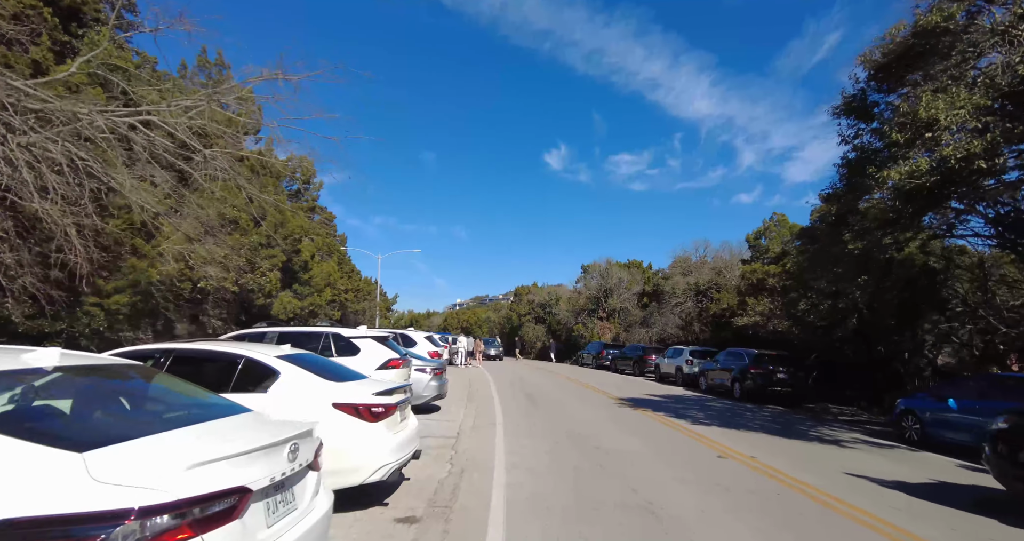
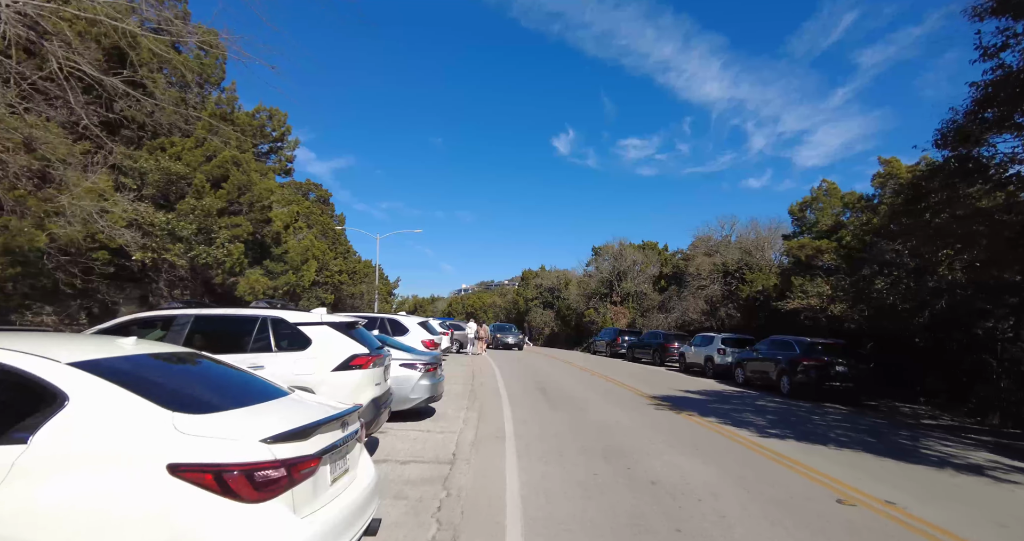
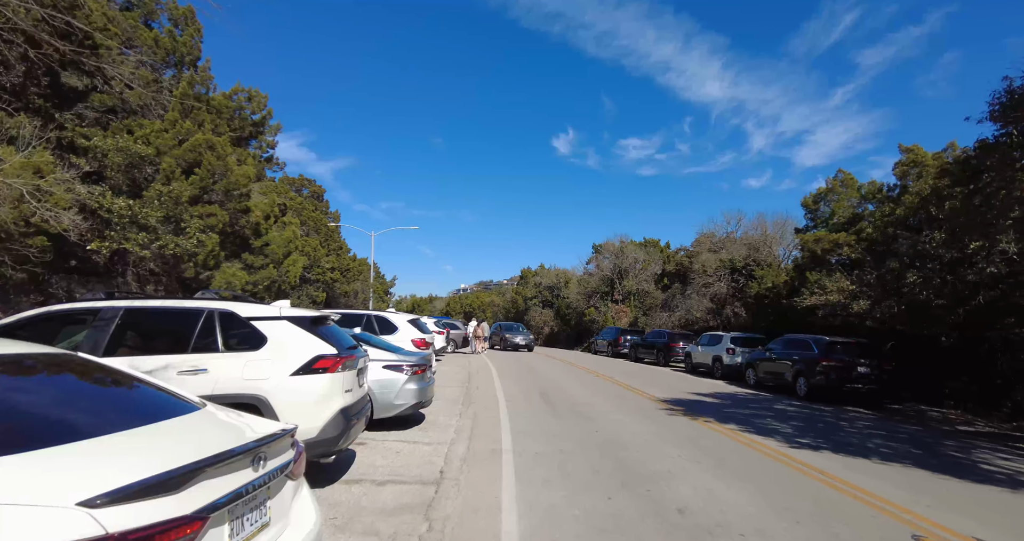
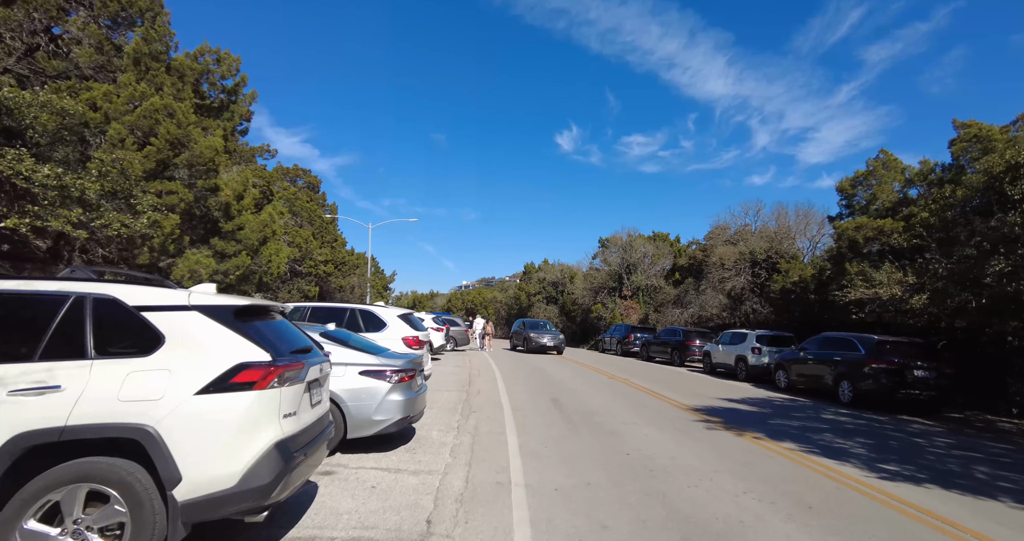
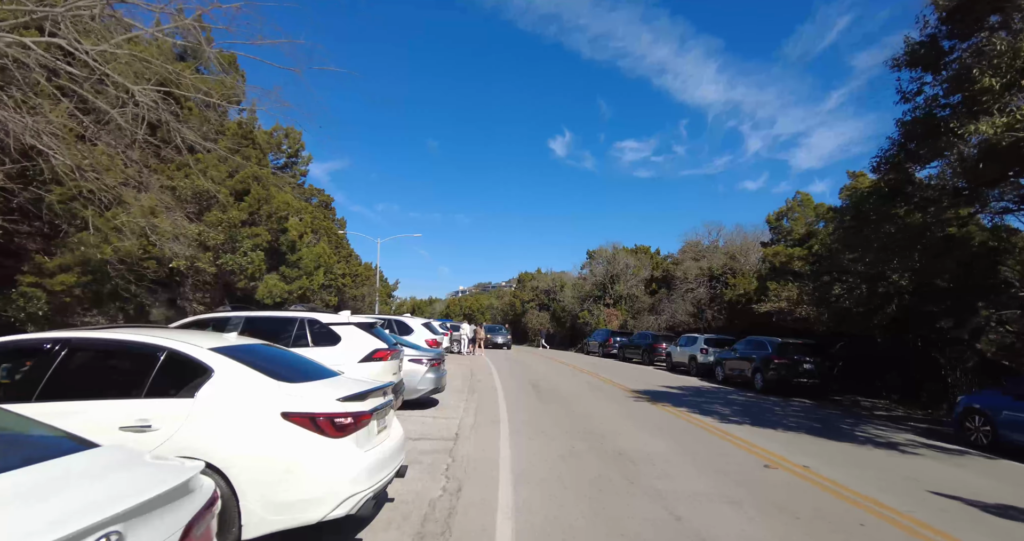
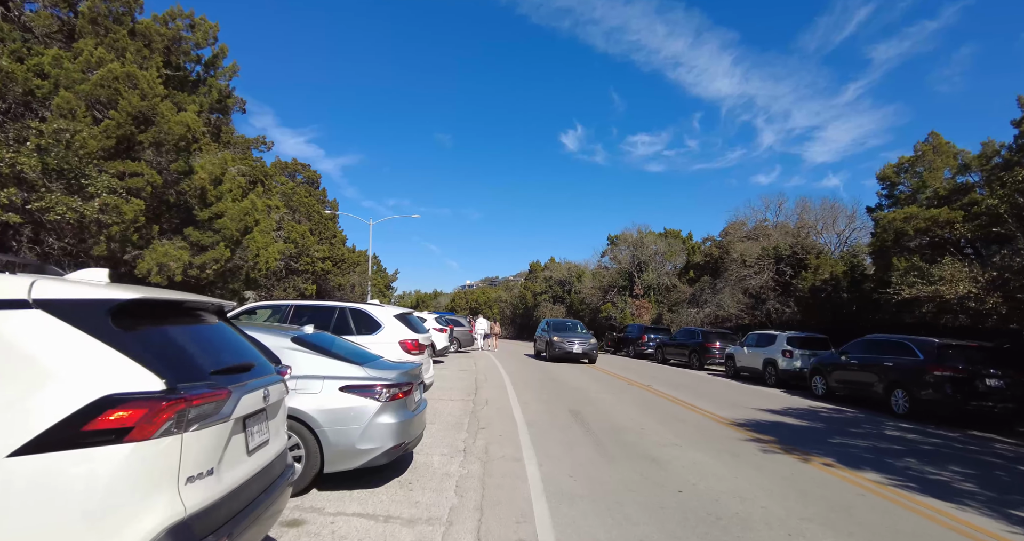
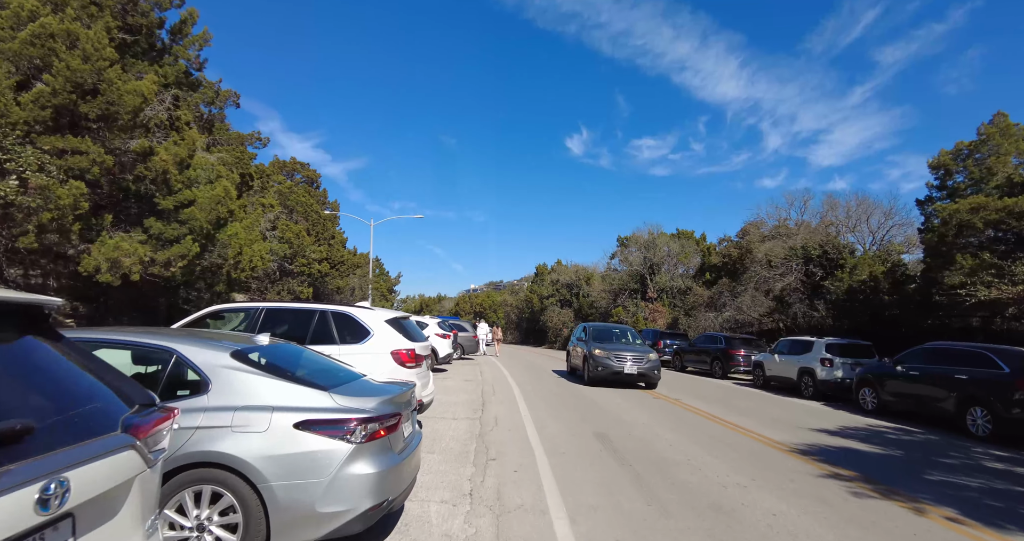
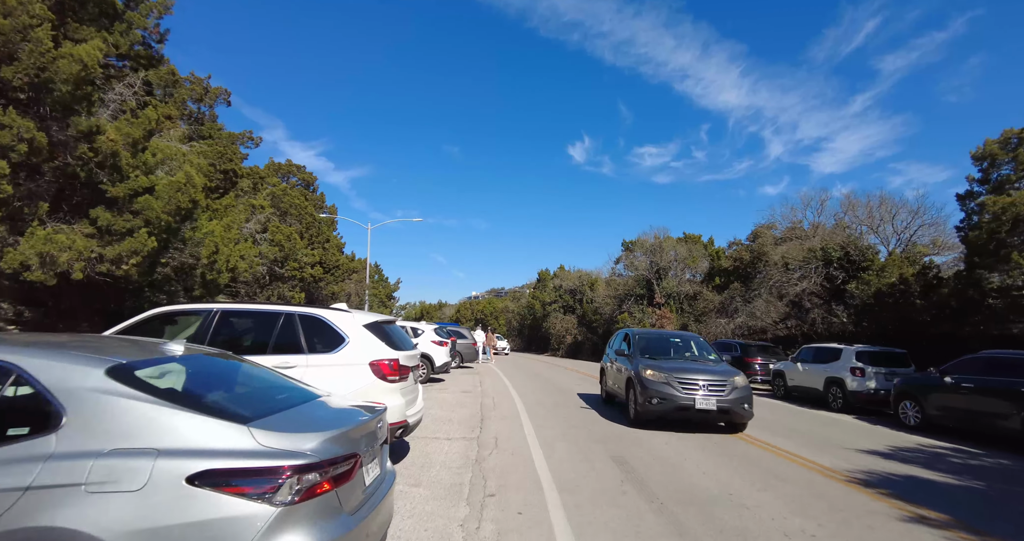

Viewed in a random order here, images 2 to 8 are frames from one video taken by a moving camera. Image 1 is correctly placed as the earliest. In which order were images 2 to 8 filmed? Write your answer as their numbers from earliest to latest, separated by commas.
5, 2, 3, 4, 6, 7, 8
